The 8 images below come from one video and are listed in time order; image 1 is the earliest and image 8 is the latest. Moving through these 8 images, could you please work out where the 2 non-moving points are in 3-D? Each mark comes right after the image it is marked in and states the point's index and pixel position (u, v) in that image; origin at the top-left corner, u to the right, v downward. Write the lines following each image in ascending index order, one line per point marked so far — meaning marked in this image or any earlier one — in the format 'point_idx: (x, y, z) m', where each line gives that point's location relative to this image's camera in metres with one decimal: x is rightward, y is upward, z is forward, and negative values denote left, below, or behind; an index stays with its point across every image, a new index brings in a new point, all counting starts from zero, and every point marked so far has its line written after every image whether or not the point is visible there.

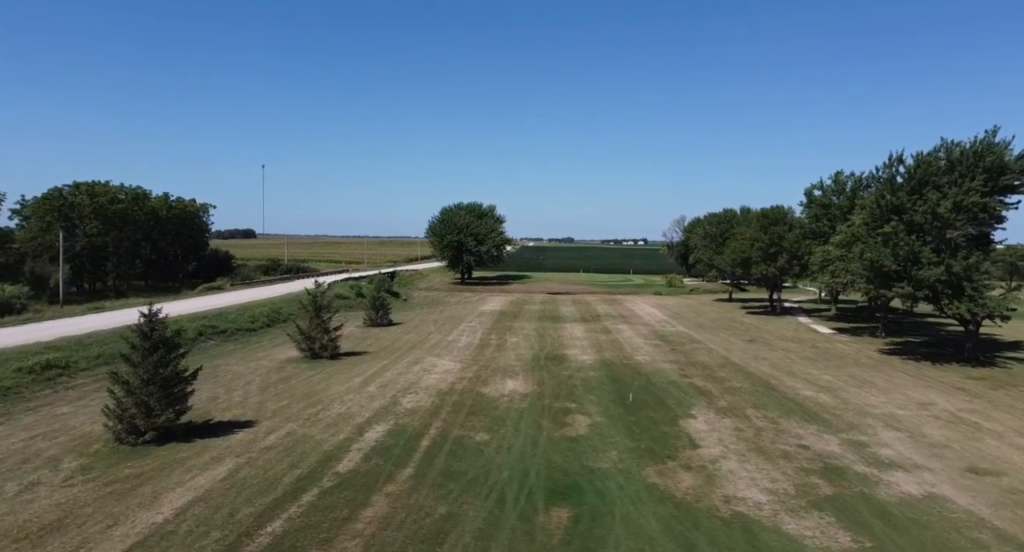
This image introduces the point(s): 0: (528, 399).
0: (+0.5, -3.8, +18.8) m
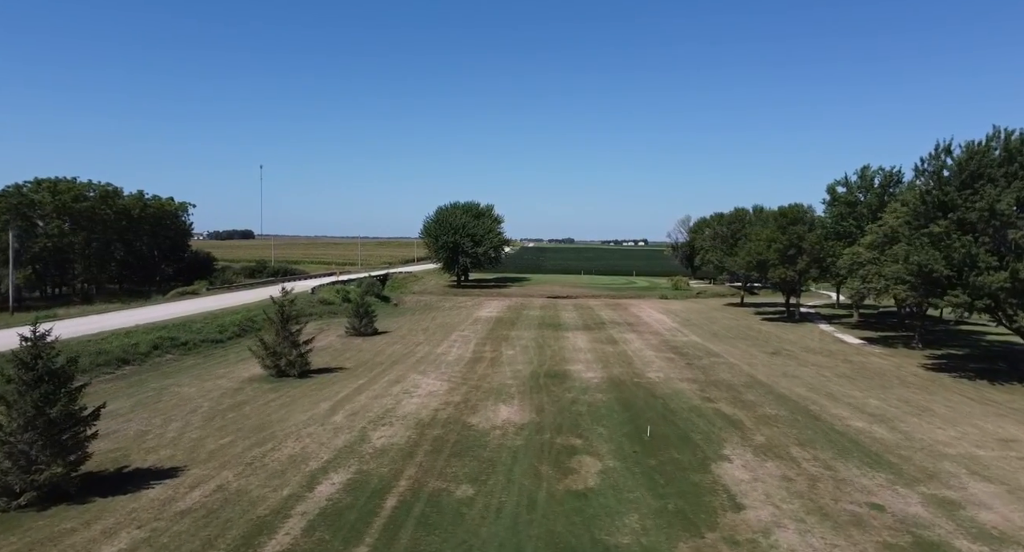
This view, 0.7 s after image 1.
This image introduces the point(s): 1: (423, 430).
0: (+0.3, -4.0, +15.6) m
1: (-2.3, -4.0, +15.7) m
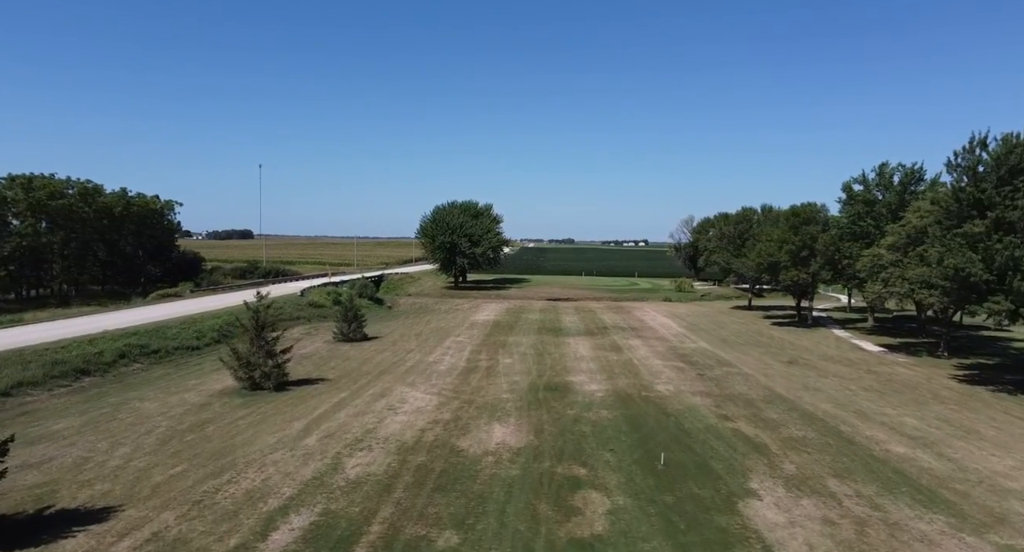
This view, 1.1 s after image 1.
0: (+0.2, -4.1, +13.7) m
1: (-2.4, -4.1, +13.8) m
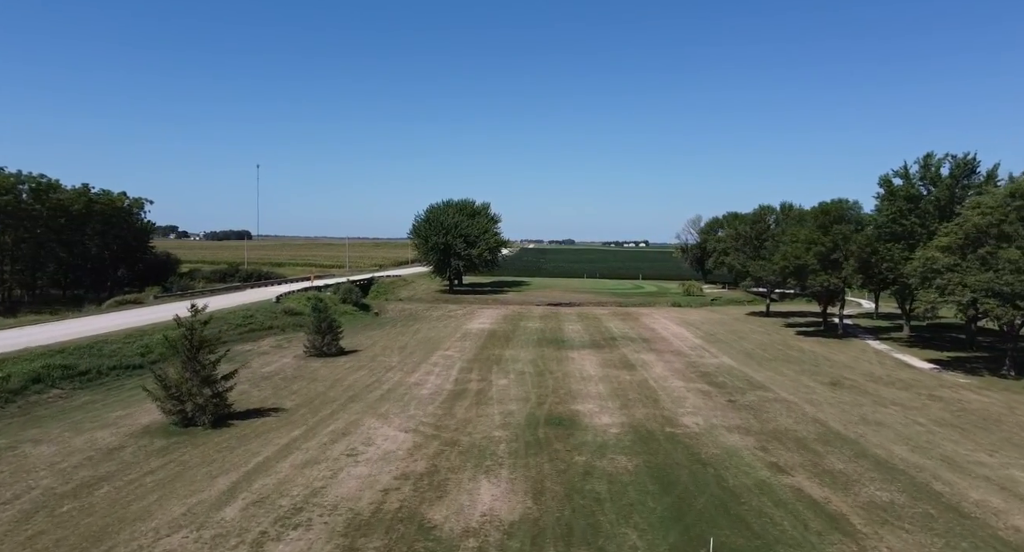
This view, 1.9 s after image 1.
0: (+0.1, -4.3, +9.9) m
1: (-2.6, -4.3, +9.9) m
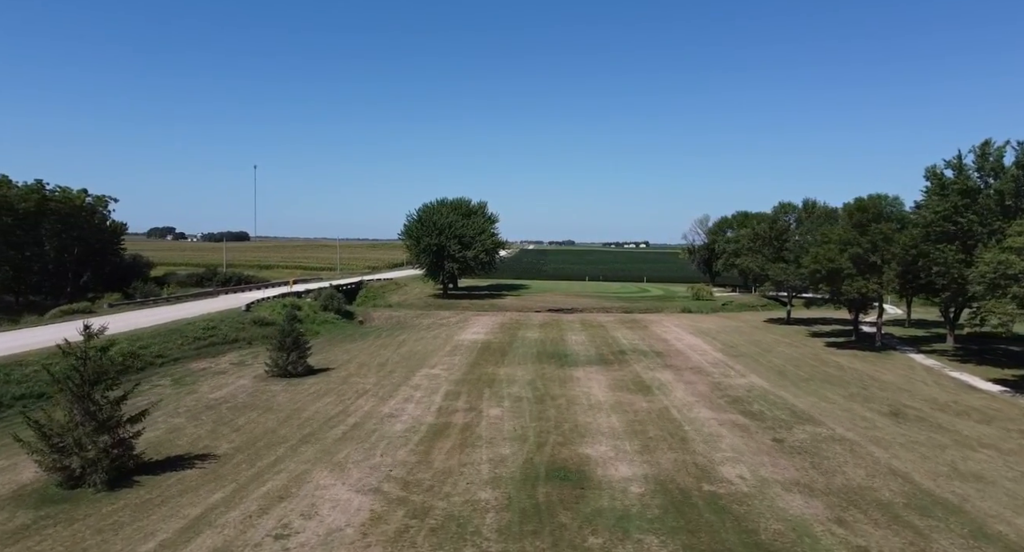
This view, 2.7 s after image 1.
0: (-0.1, -4.6, +6.0) m
1: (-2.7, -4.5, +6.1) m
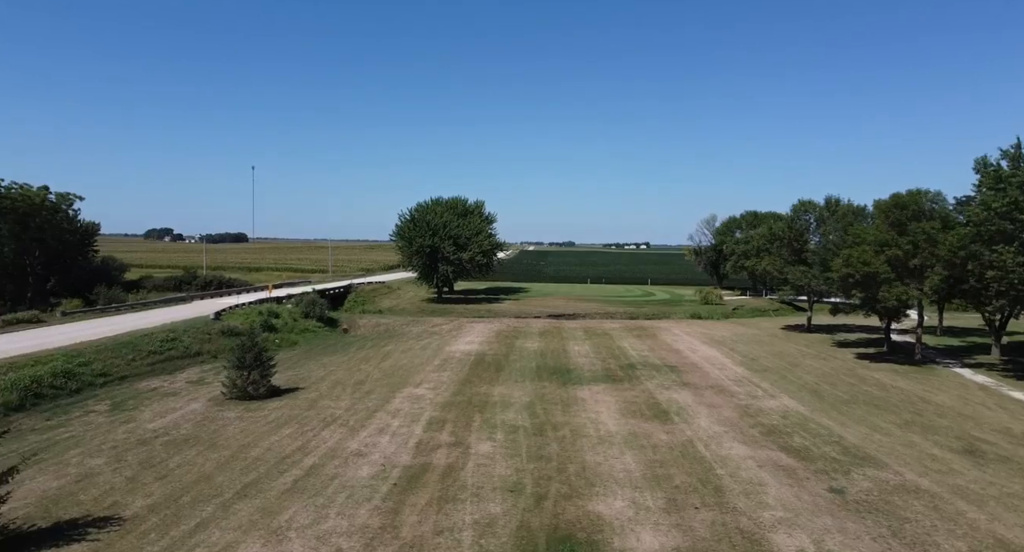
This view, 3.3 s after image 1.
0: (-0.3, -4.8, +2.8) m
1: (-2.9, -4.7, +2.9) m
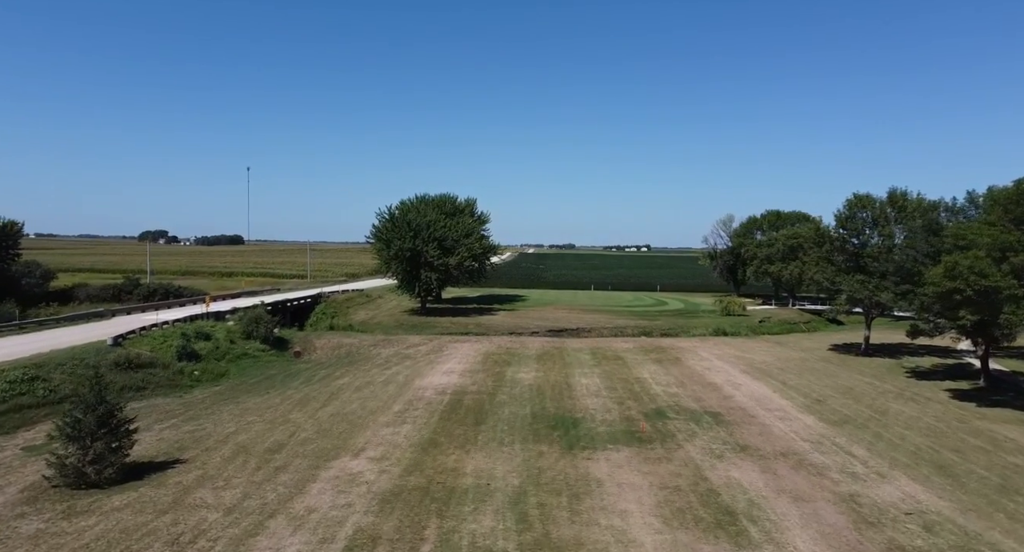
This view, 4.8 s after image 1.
0: (-0.7, -5.2, -4.3) m
1: (-3.4, -5.1, -4.3) m
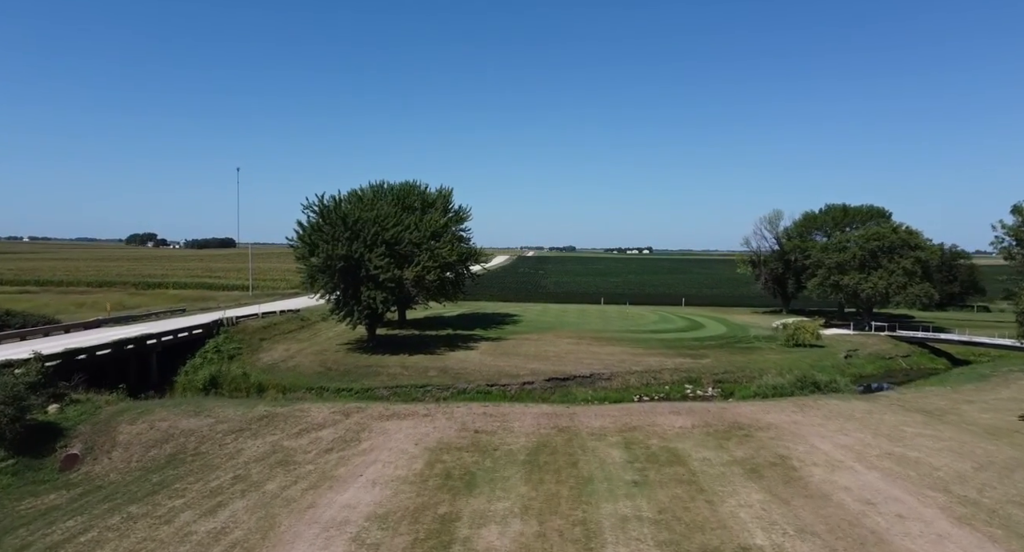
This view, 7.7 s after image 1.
0: (-1.6, -6.0, -18.8) m
1: (-4.2, -5.9, -18.8) m
